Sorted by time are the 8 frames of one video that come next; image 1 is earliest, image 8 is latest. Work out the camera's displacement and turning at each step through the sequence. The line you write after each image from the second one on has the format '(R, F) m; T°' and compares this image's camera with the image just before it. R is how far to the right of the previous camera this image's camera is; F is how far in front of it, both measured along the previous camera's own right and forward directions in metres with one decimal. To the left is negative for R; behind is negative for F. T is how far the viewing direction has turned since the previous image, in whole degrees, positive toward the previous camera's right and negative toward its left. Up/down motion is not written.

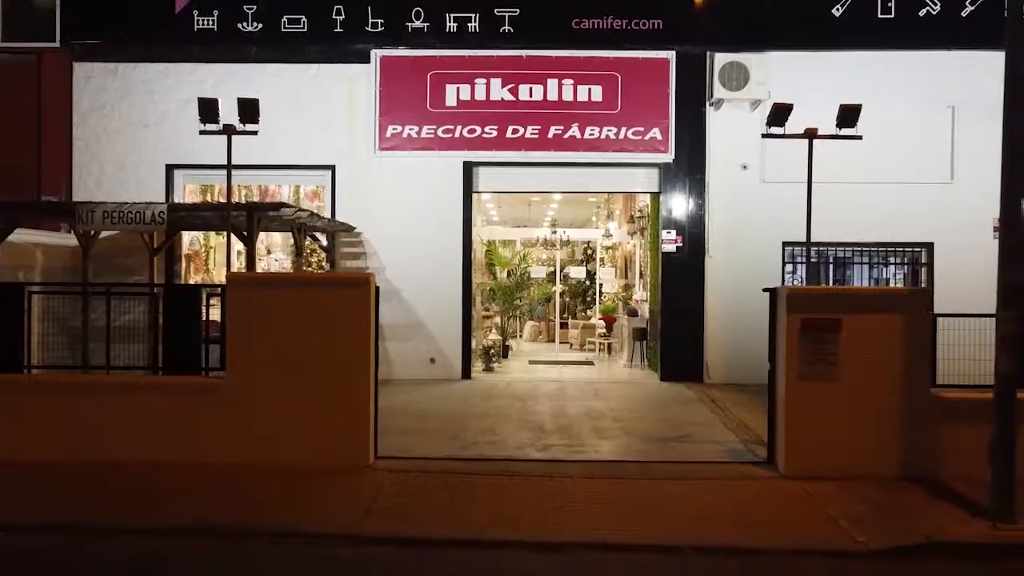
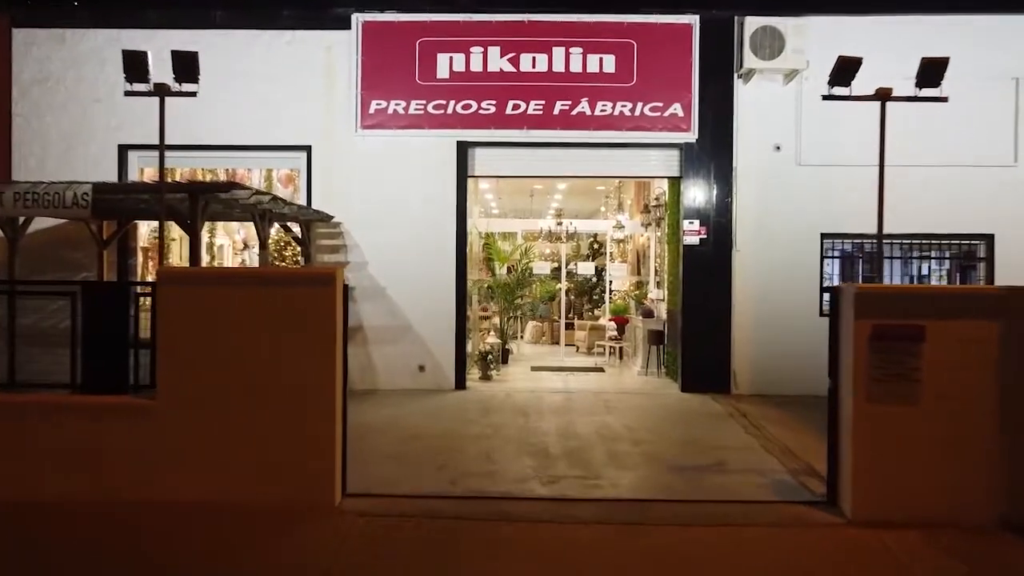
(0.0, +1.2) m; 0°
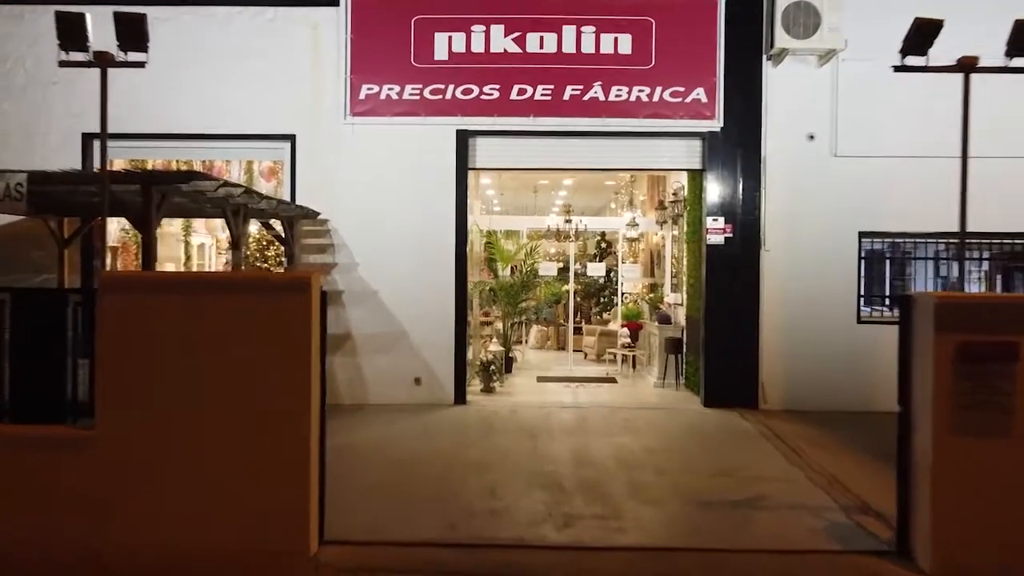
(-0.1, +0.8) m; 0°
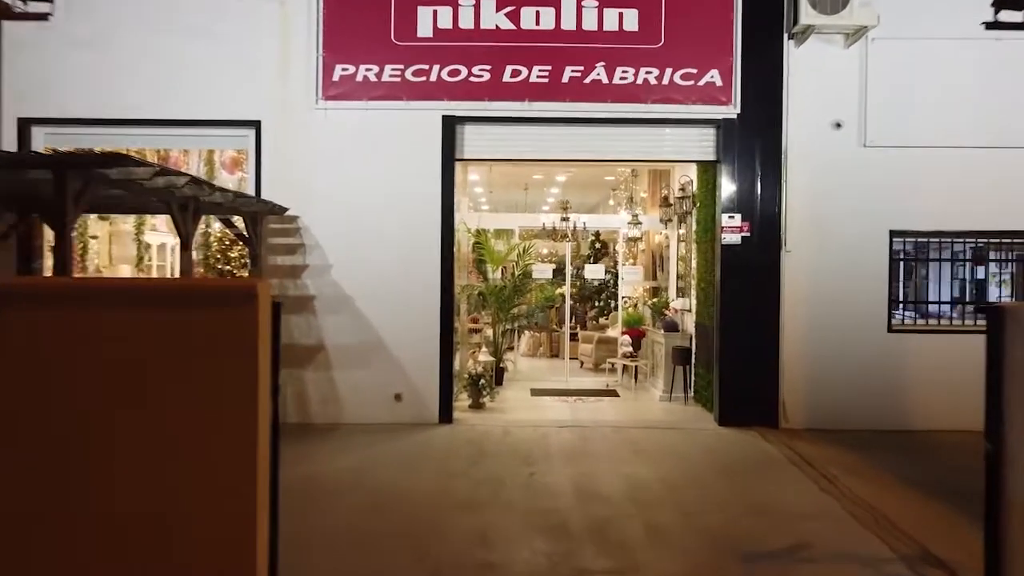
(-0.1, +0.9) m; +1°
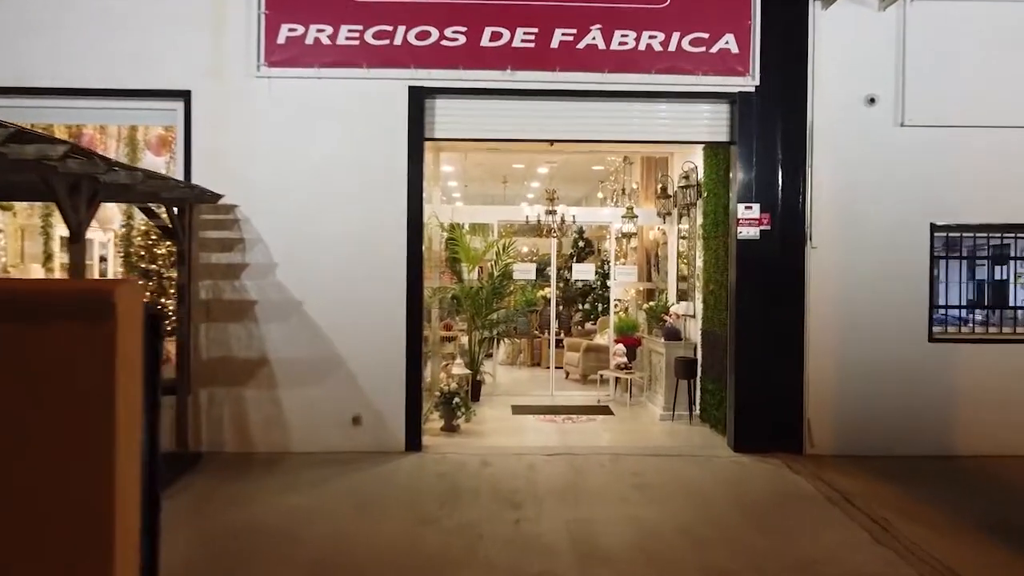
(0.0, +1.1) m; +2°
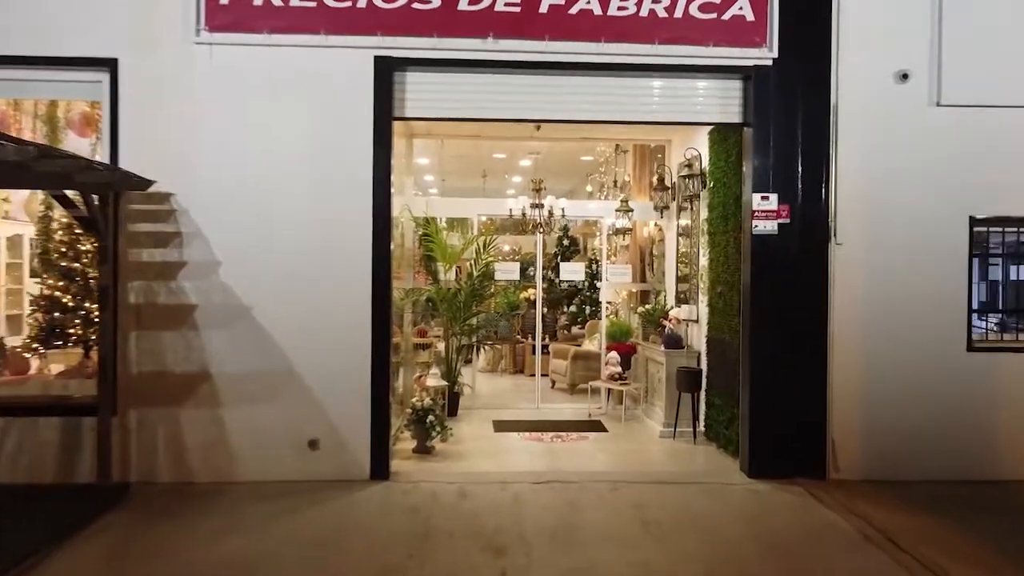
(0.0, +0.8) m; +2°
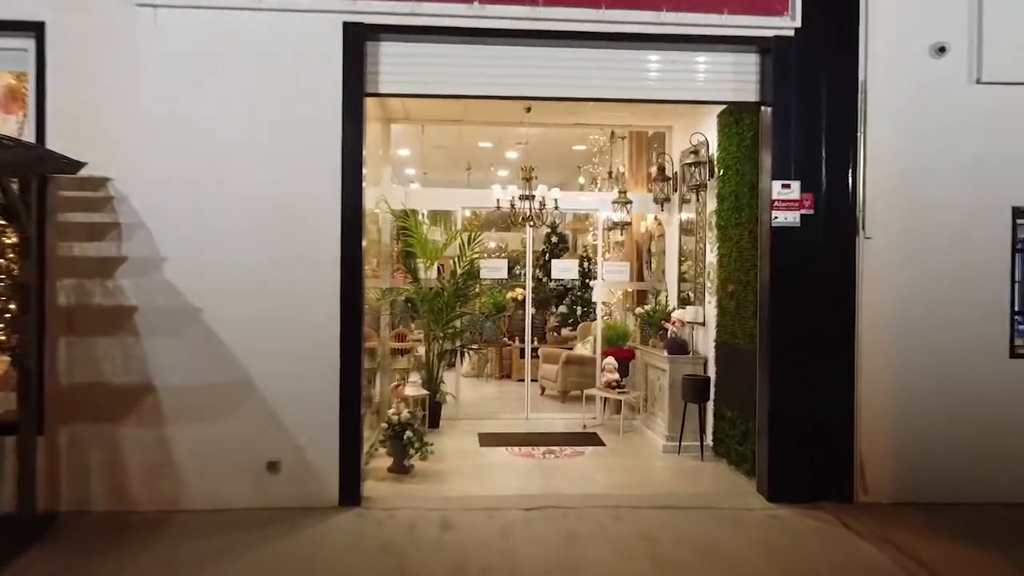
(0.0, +0.6) m; +1°
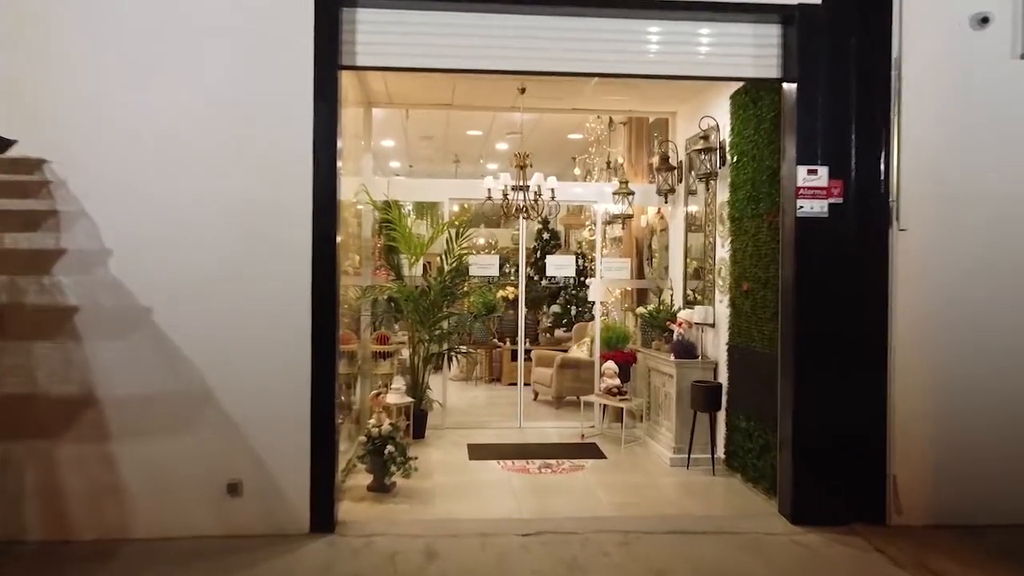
(0.0, +0.5) m; +1°
